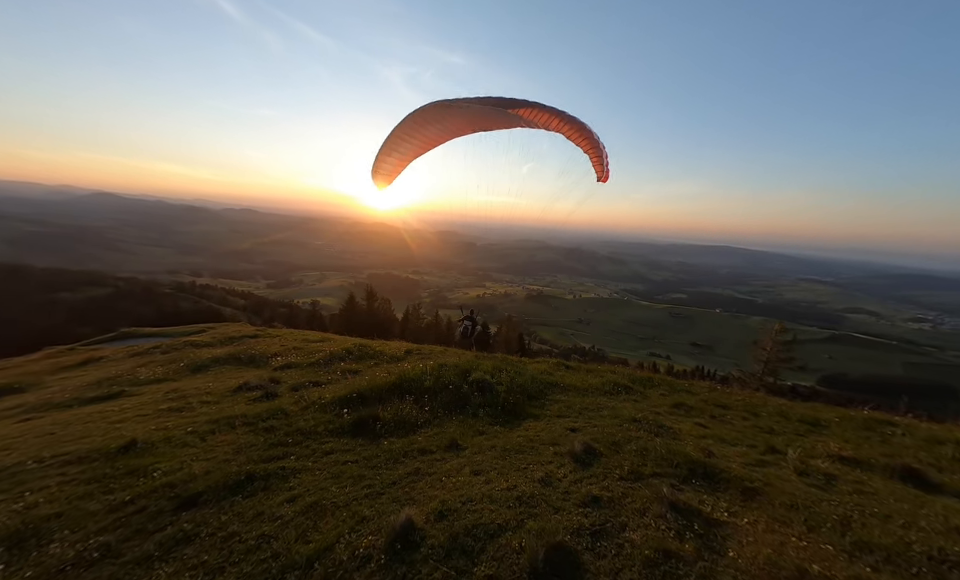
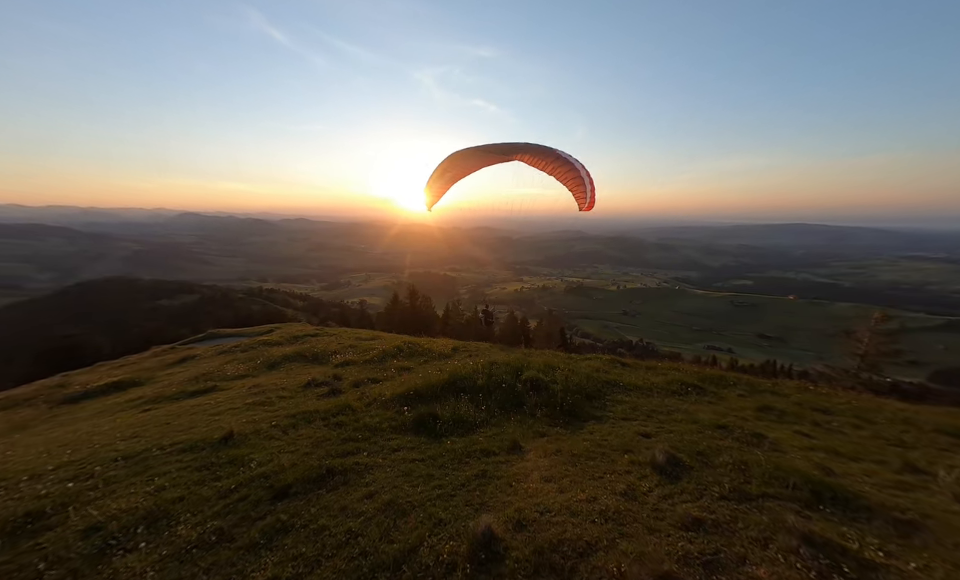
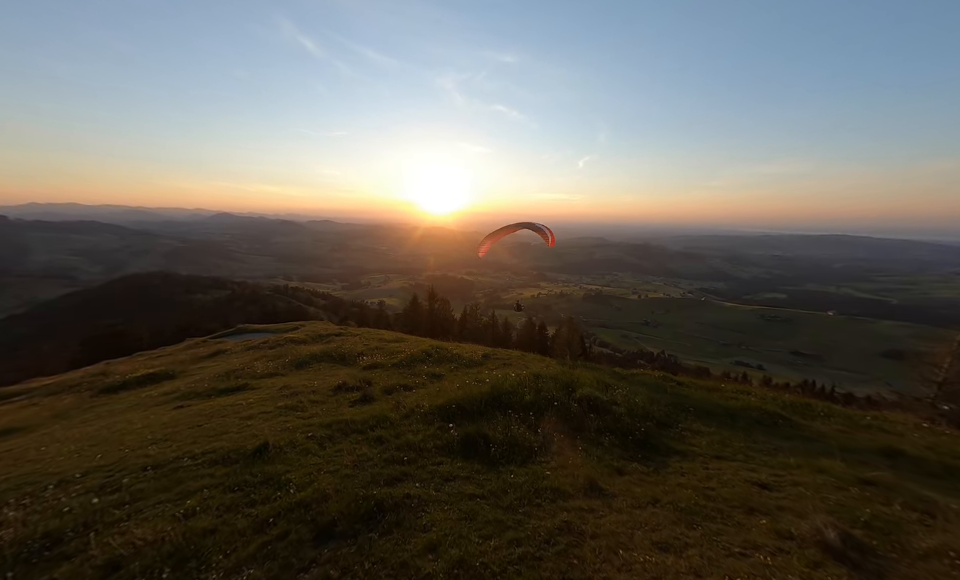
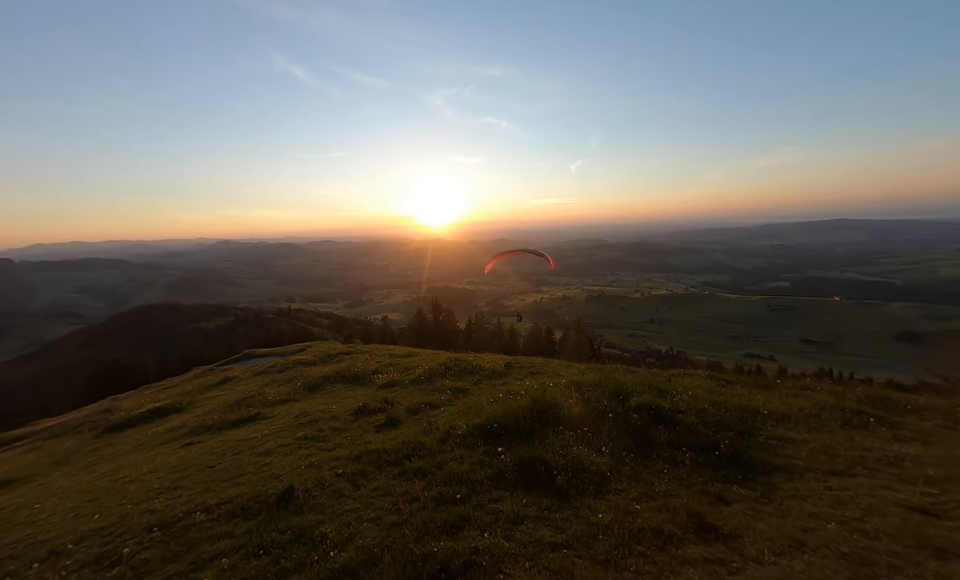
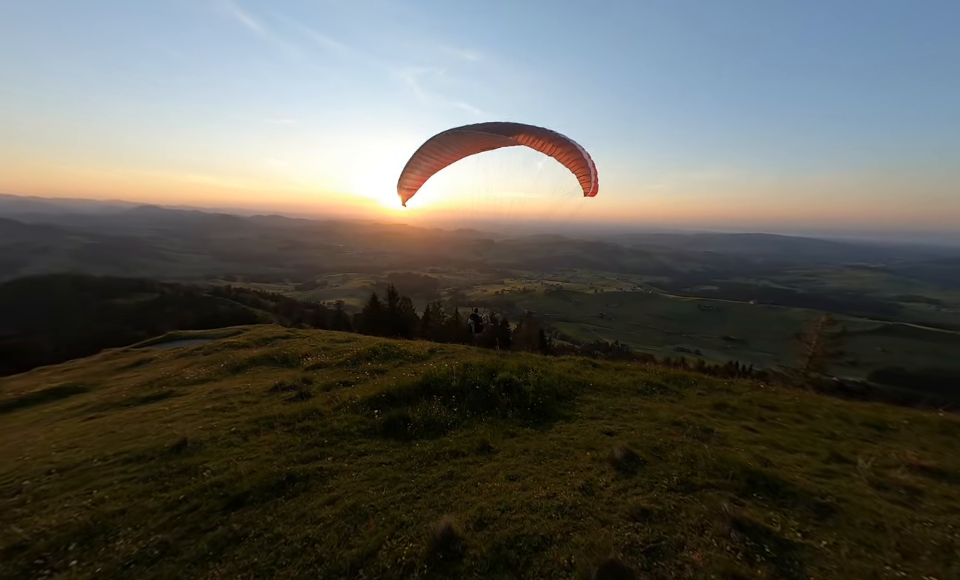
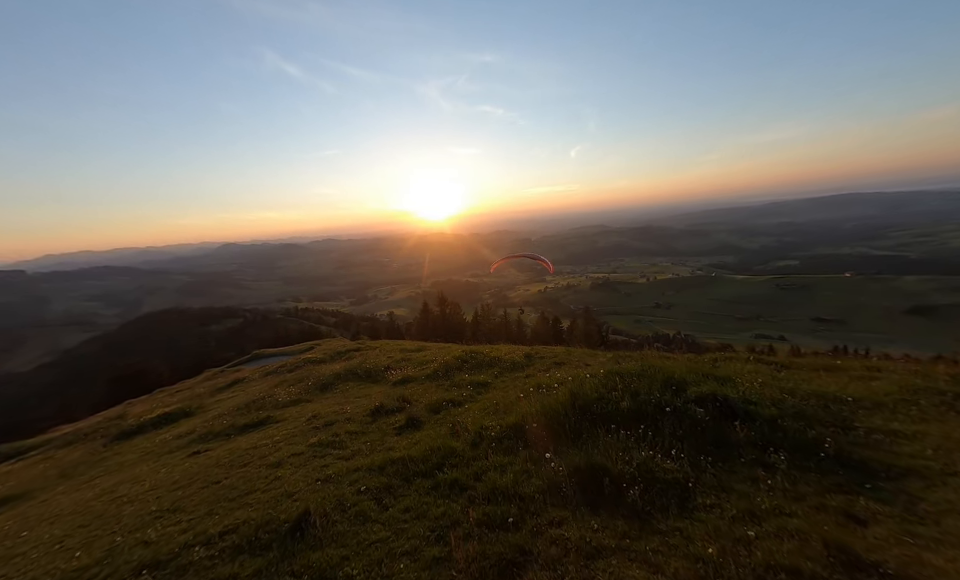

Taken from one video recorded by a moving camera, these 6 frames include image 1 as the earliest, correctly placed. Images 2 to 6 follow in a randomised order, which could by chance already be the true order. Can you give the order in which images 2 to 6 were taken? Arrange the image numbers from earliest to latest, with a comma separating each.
5, 2, 3, 4, 6
